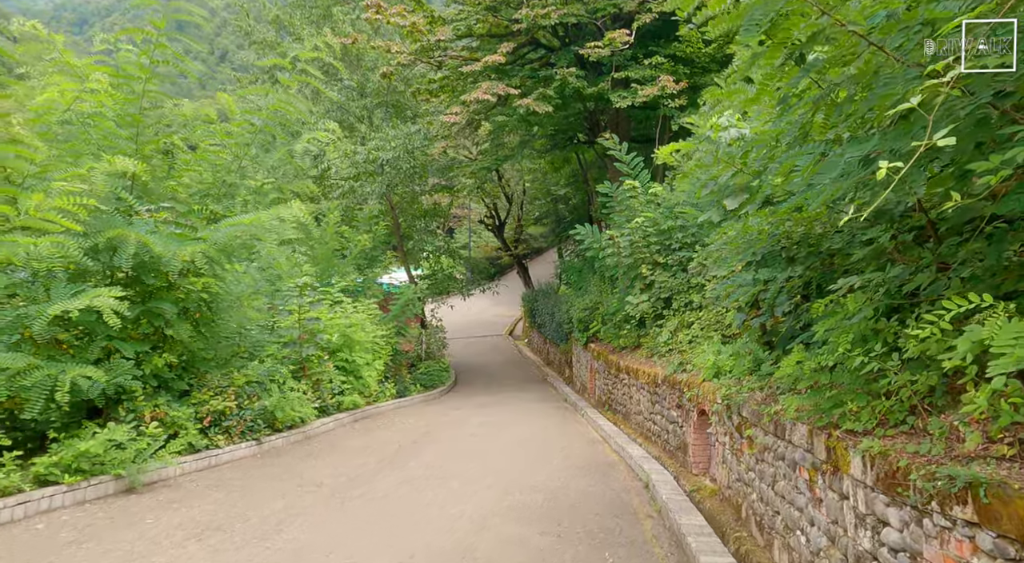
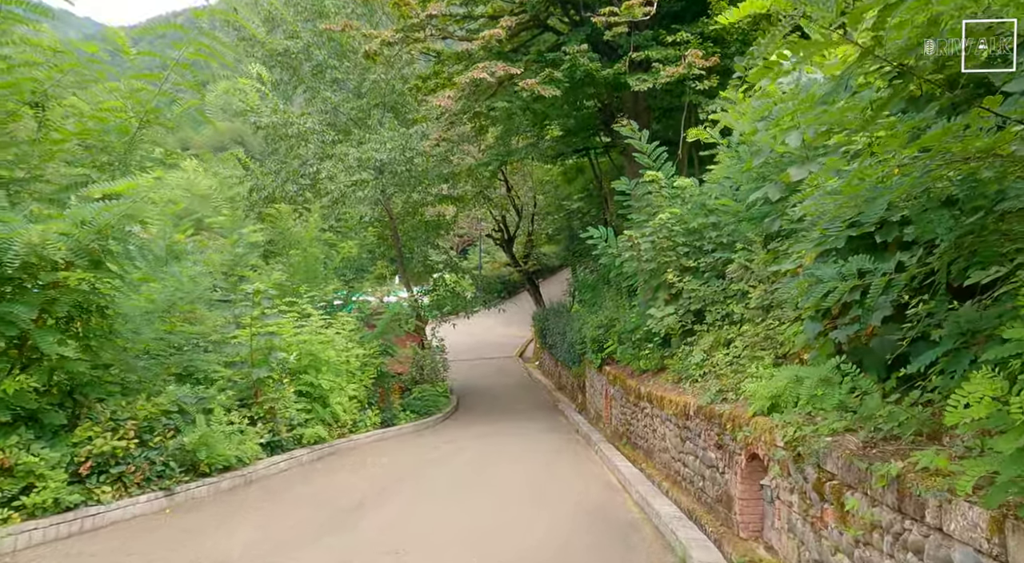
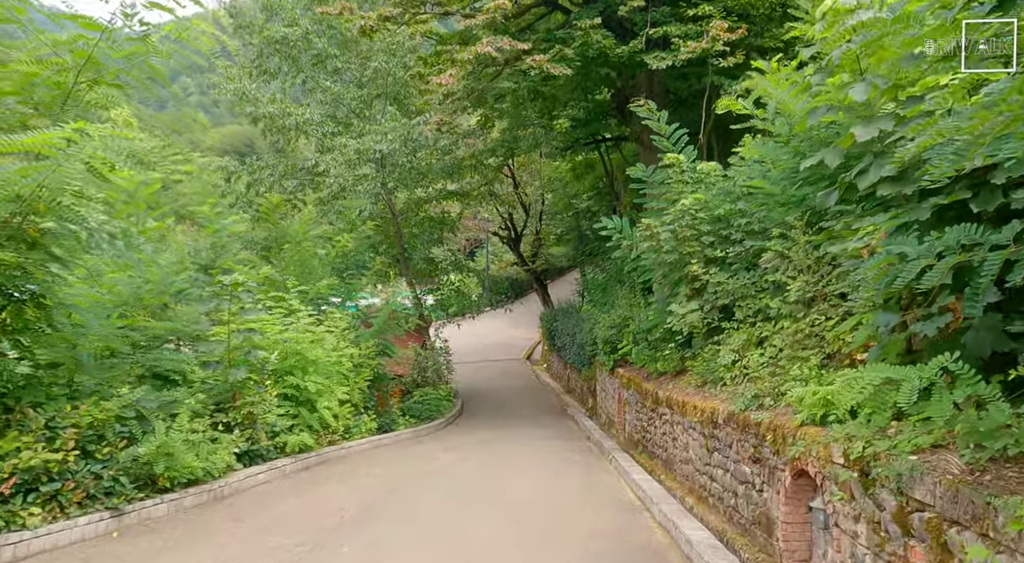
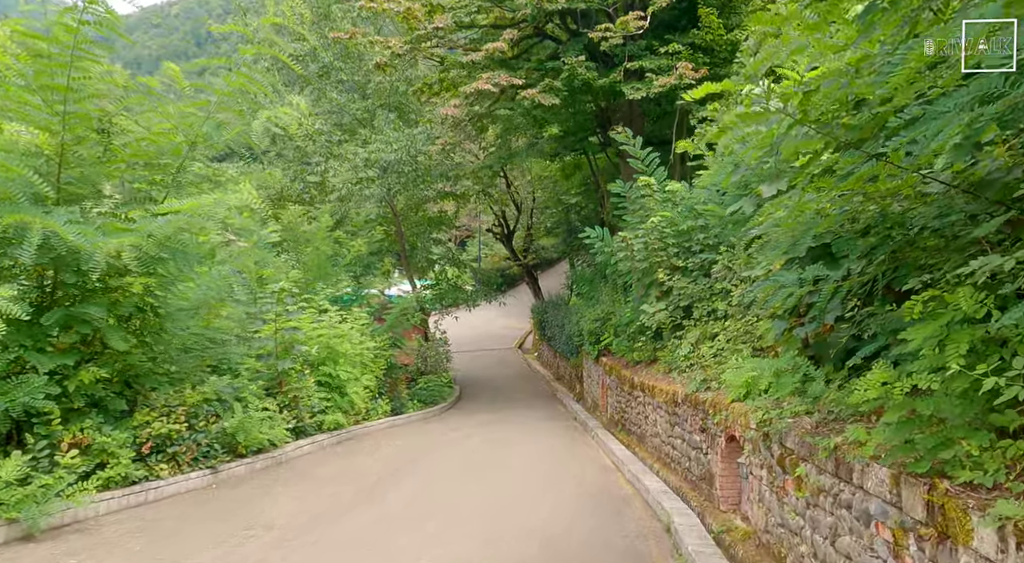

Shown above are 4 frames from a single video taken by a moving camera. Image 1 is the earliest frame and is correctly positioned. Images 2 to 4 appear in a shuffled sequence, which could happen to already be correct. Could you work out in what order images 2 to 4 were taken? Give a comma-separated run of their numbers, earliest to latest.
4, 2, 3
